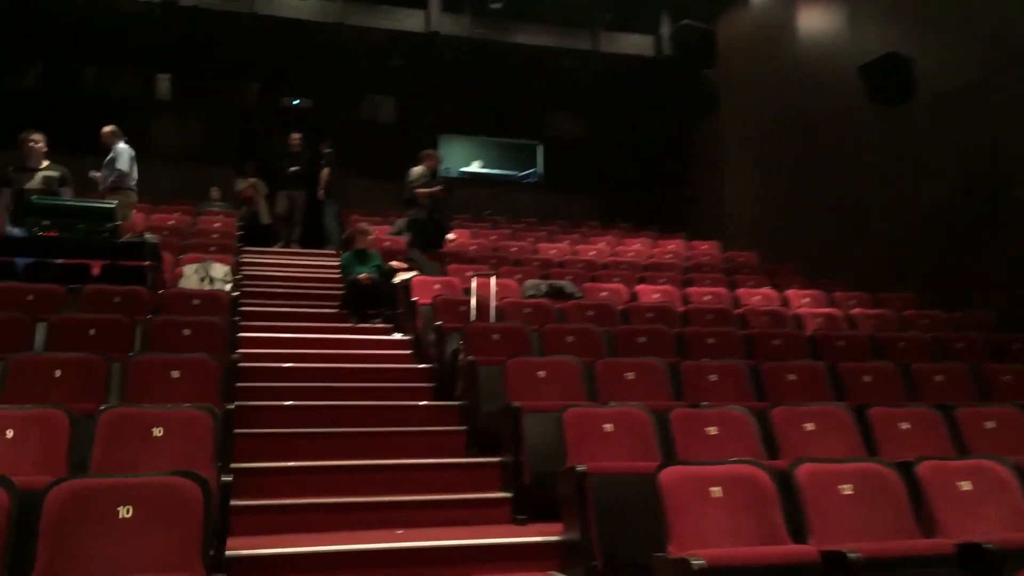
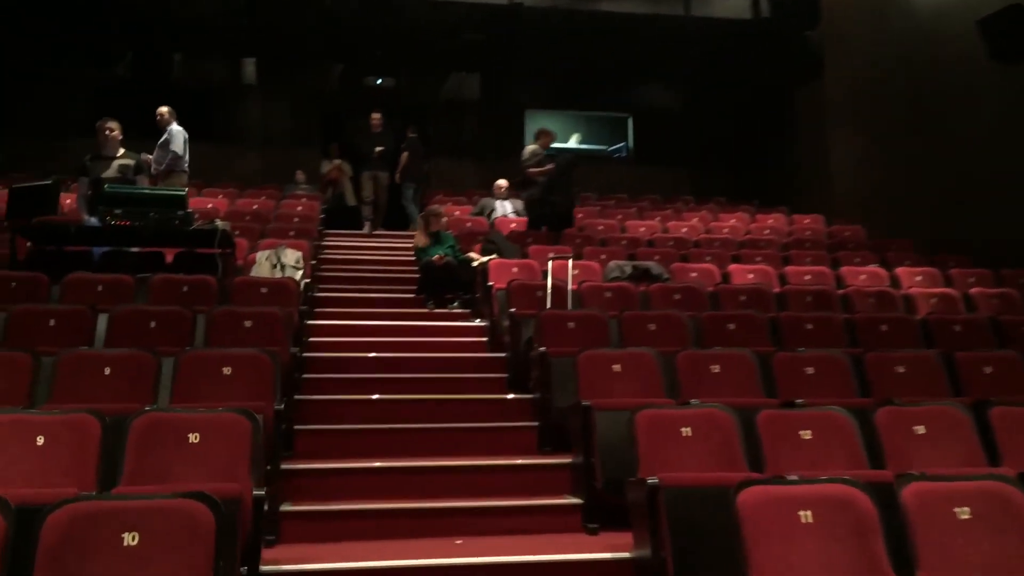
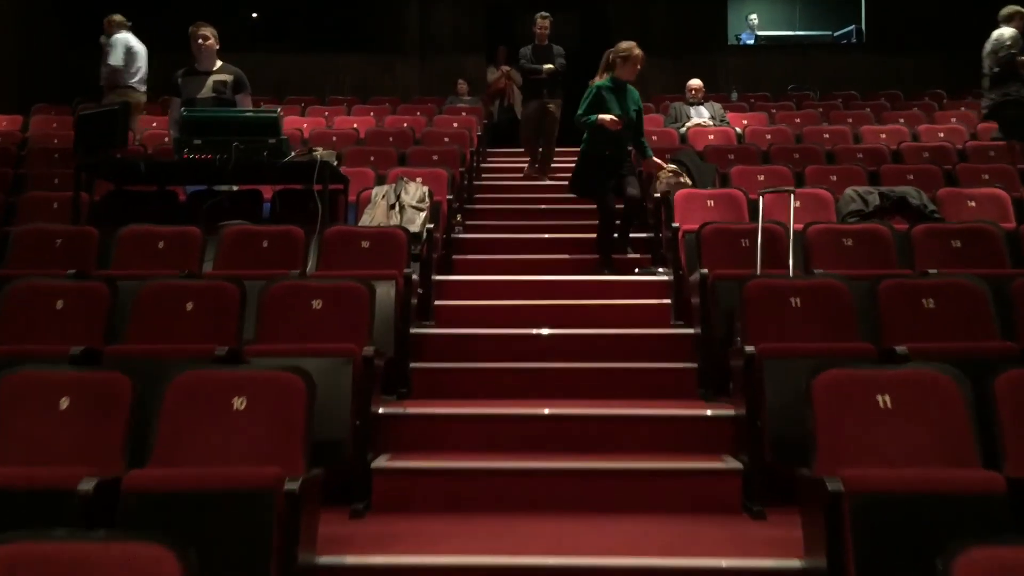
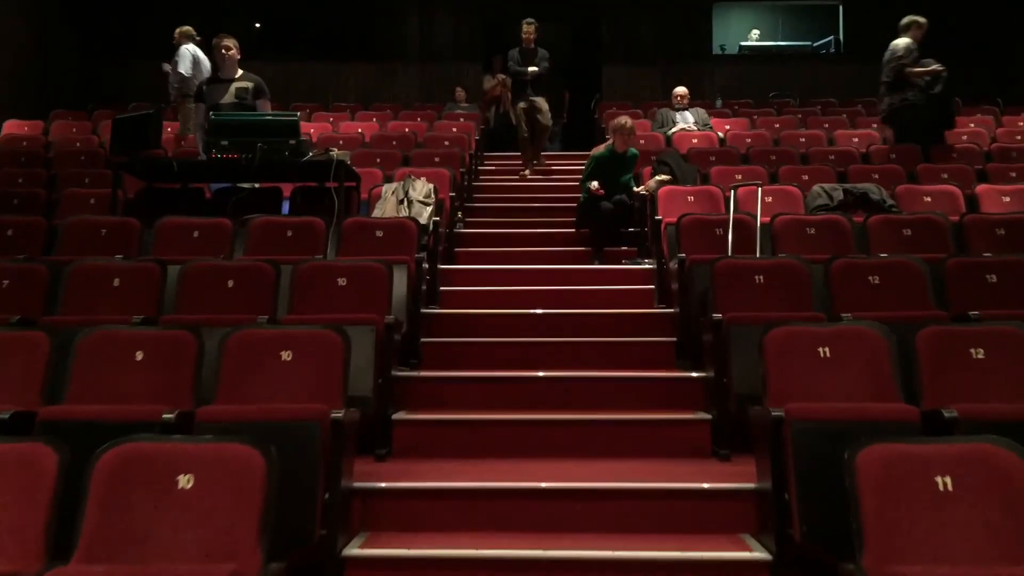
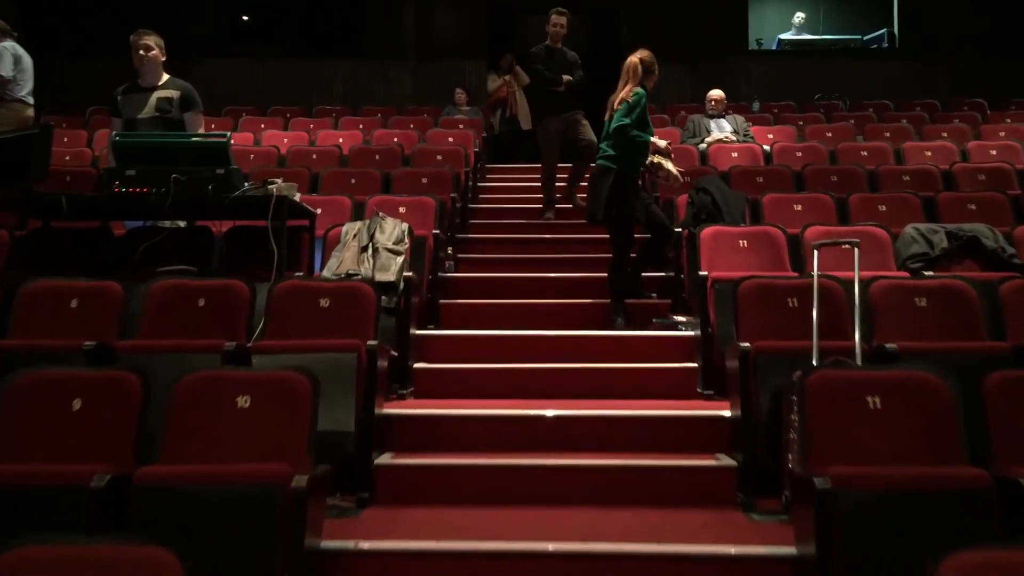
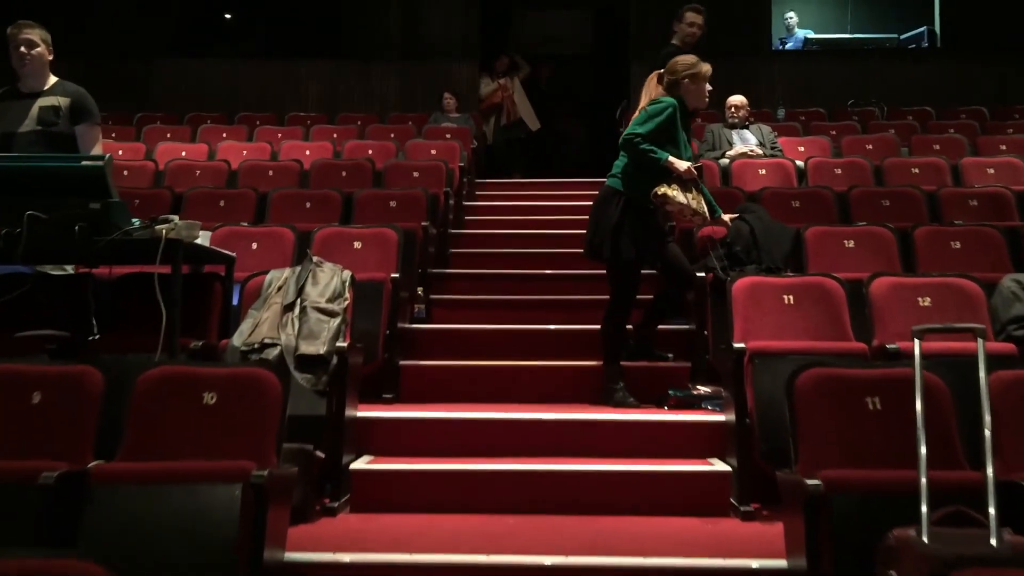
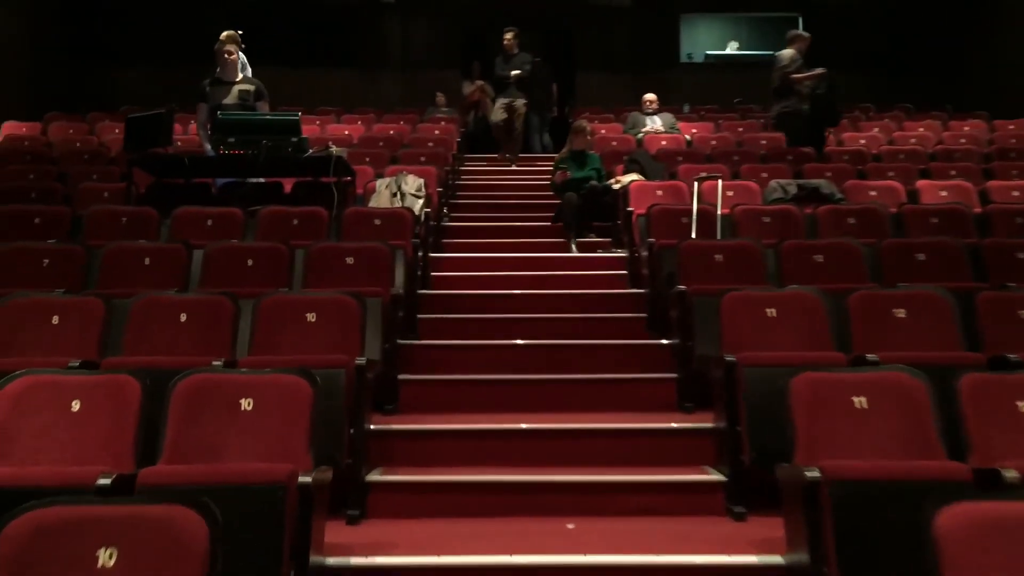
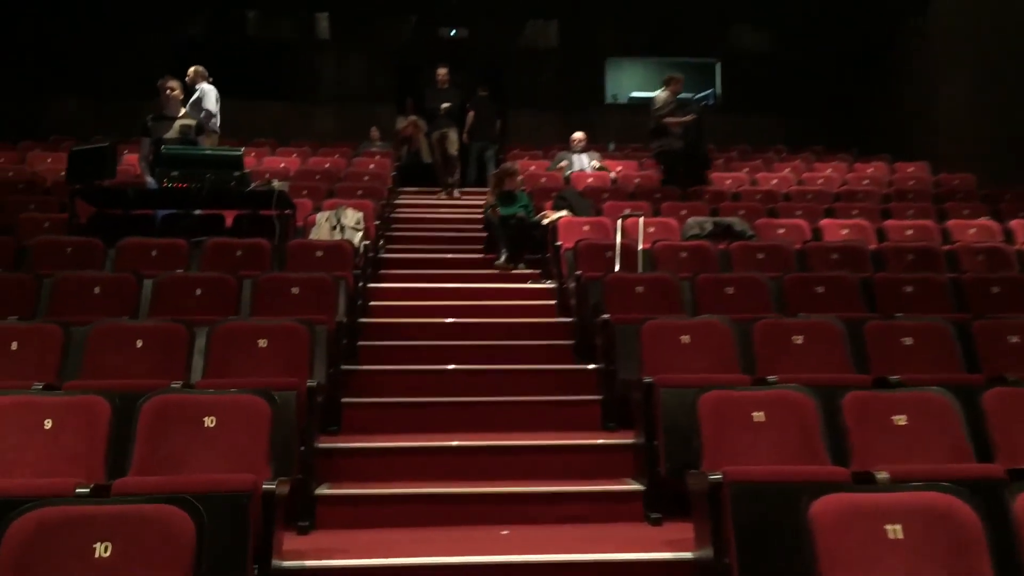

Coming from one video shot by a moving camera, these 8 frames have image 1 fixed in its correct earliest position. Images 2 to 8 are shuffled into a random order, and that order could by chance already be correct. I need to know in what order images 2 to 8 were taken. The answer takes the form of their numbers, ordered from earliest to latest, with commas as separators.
2, 8, 7, 4, 3, 5, 6
